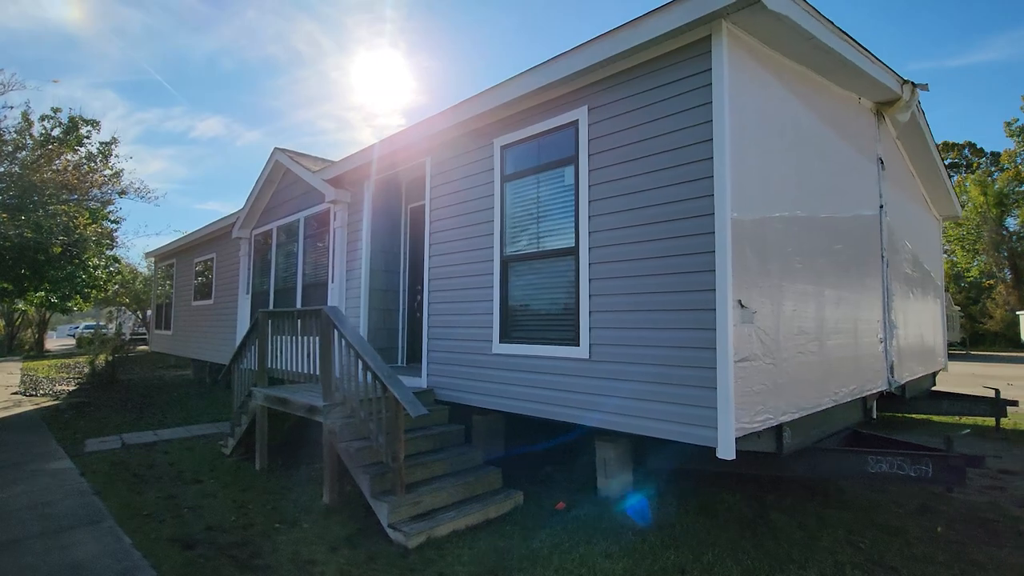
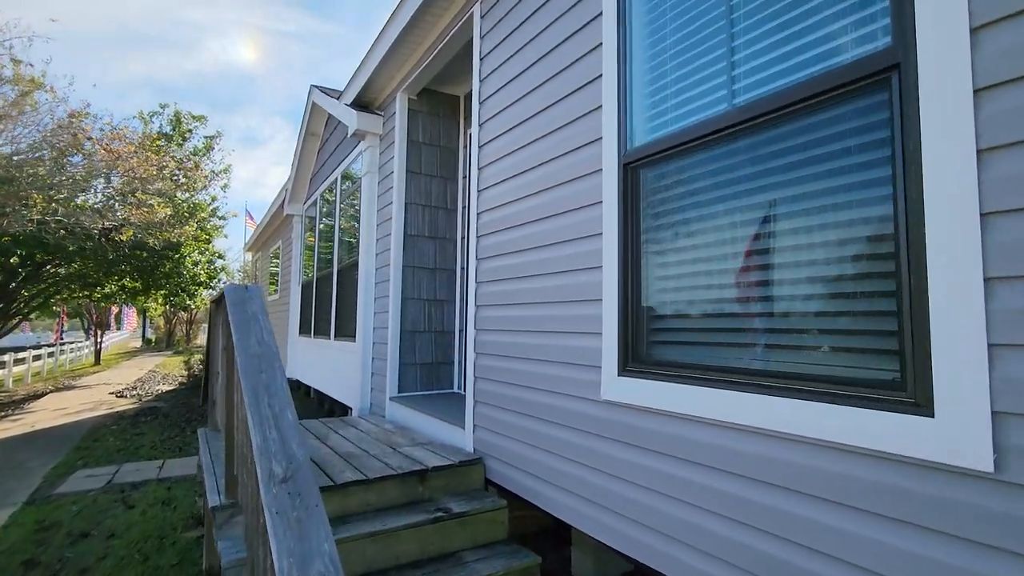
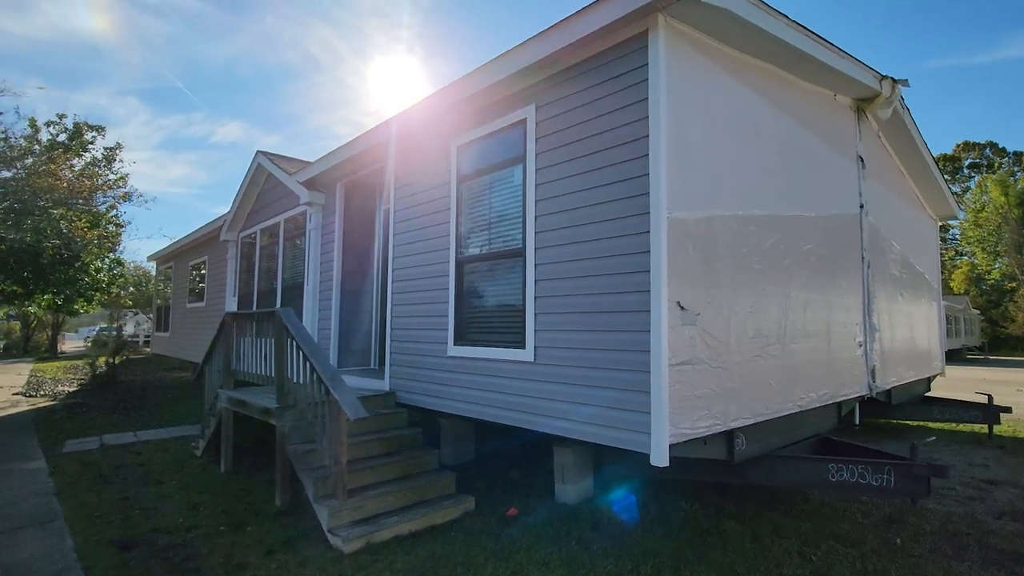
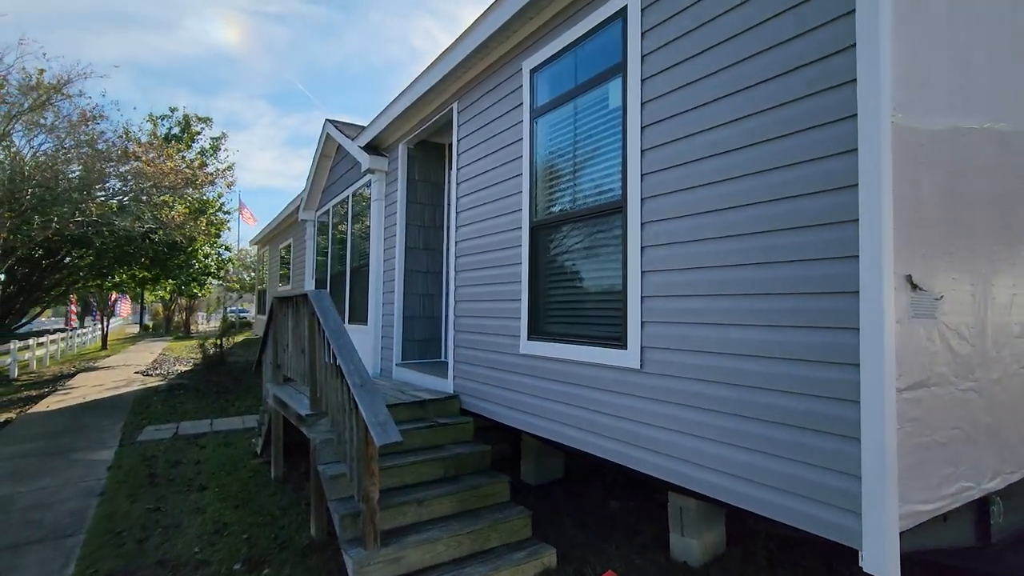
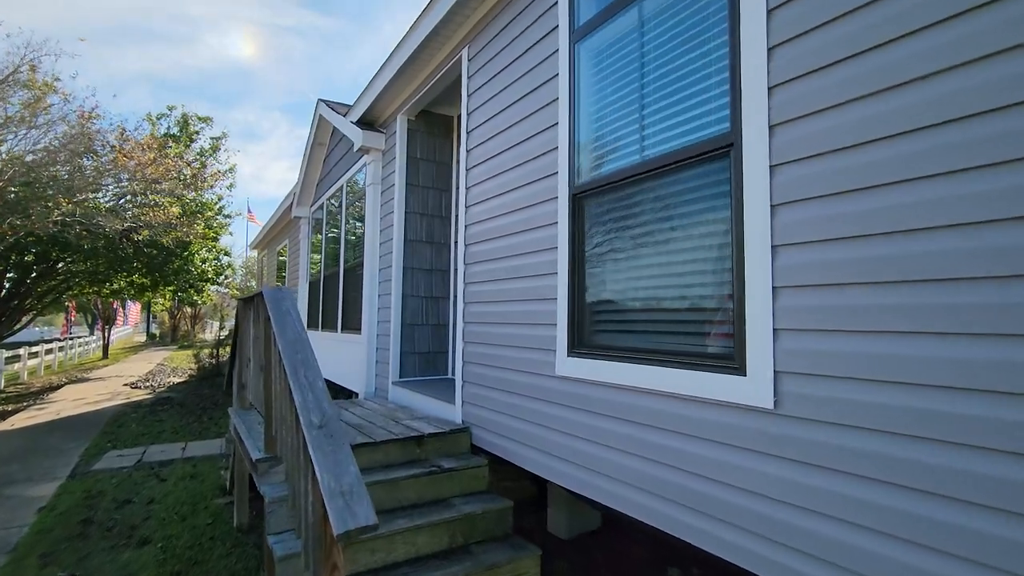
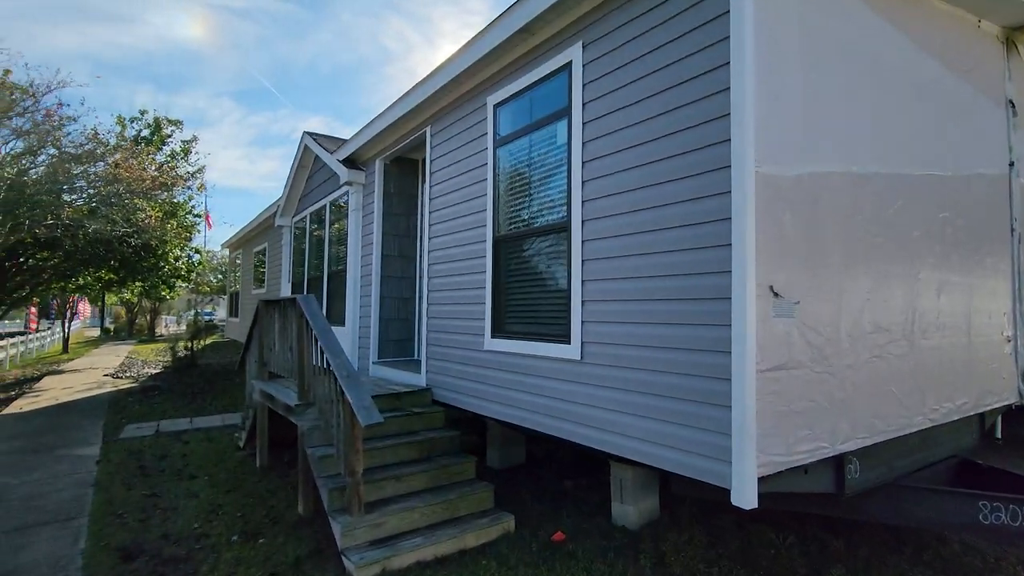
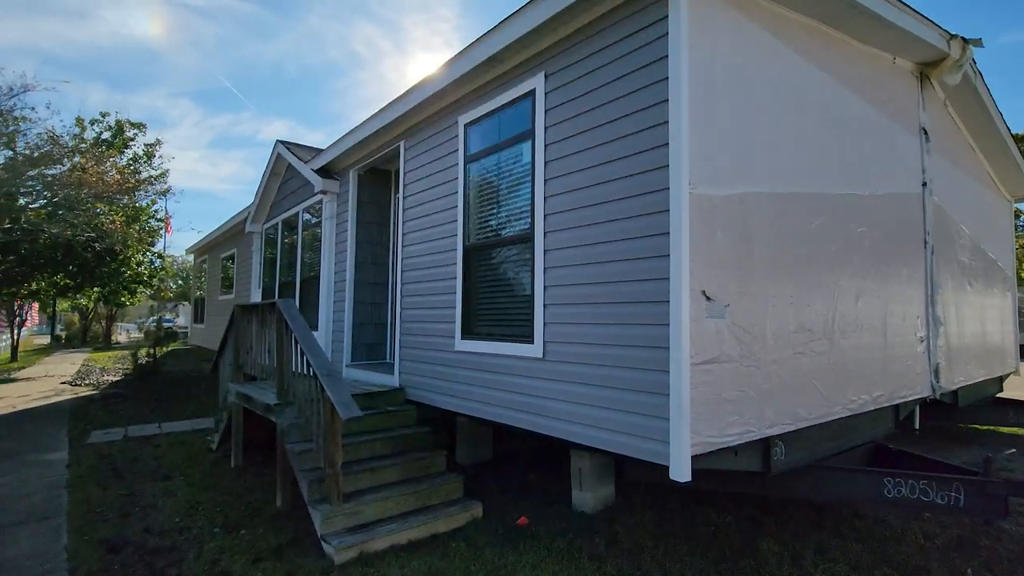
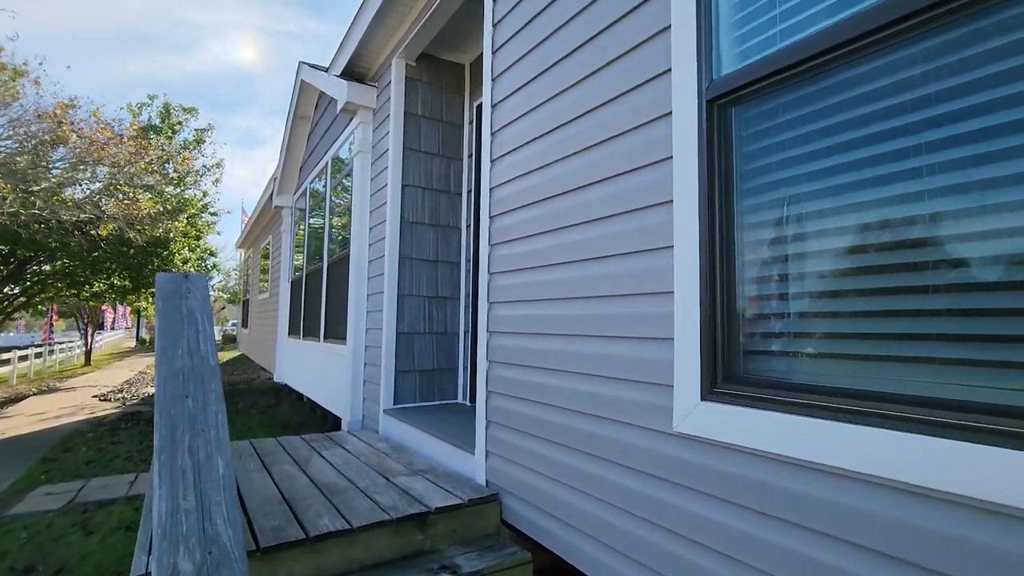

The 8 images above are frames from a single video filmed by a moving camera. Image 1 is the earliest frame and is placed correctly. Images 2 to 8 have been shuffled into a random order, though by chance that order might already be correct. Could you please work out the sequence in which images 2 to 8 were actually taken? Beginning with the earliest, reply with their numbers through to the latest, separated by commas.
3, 7, 6, 4, 5, 2, 8
